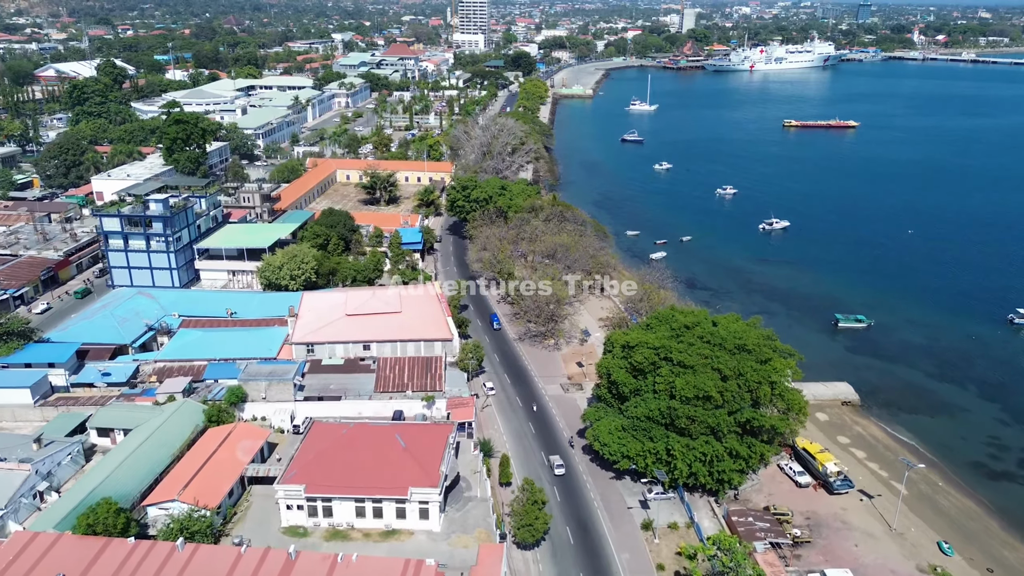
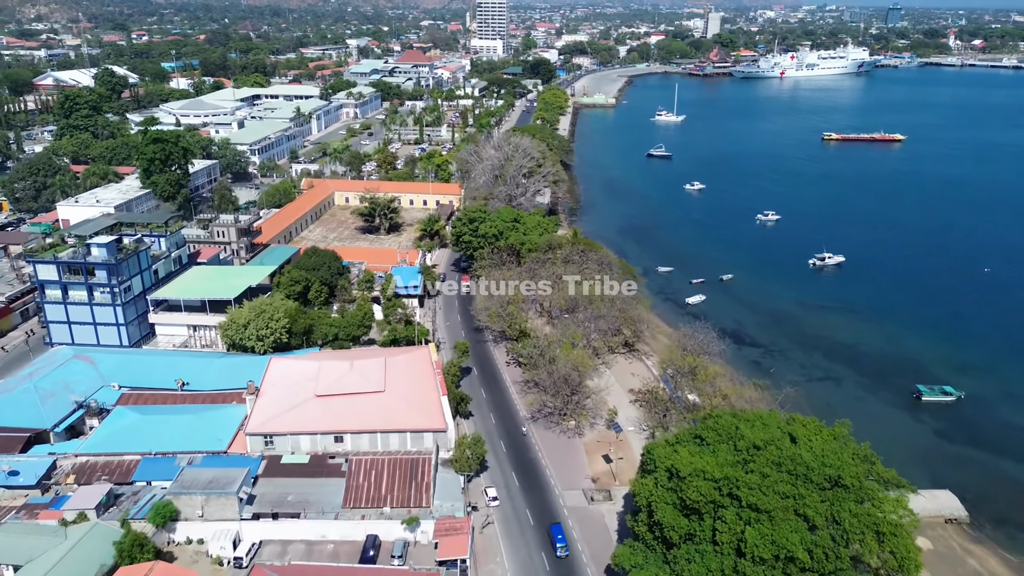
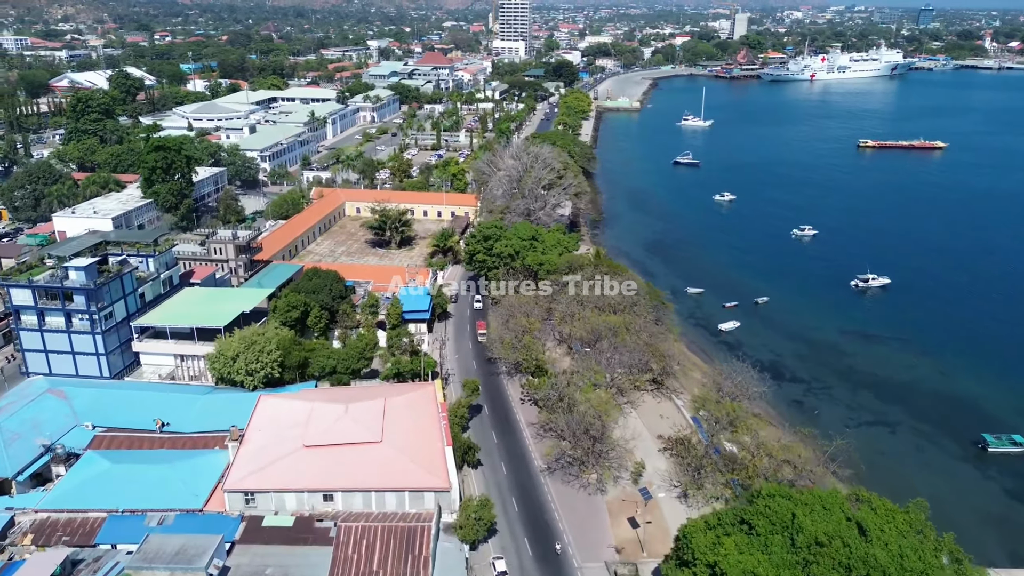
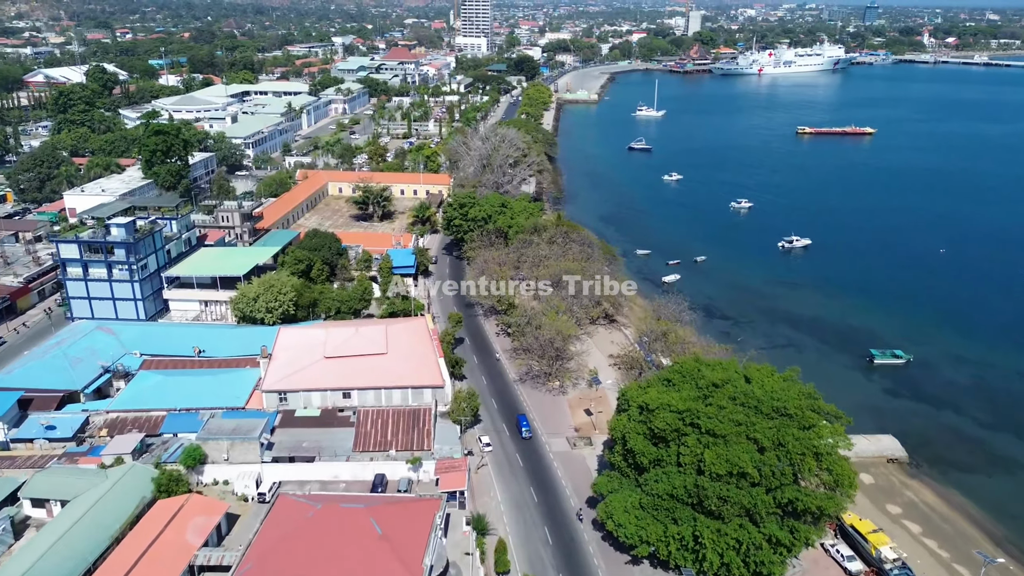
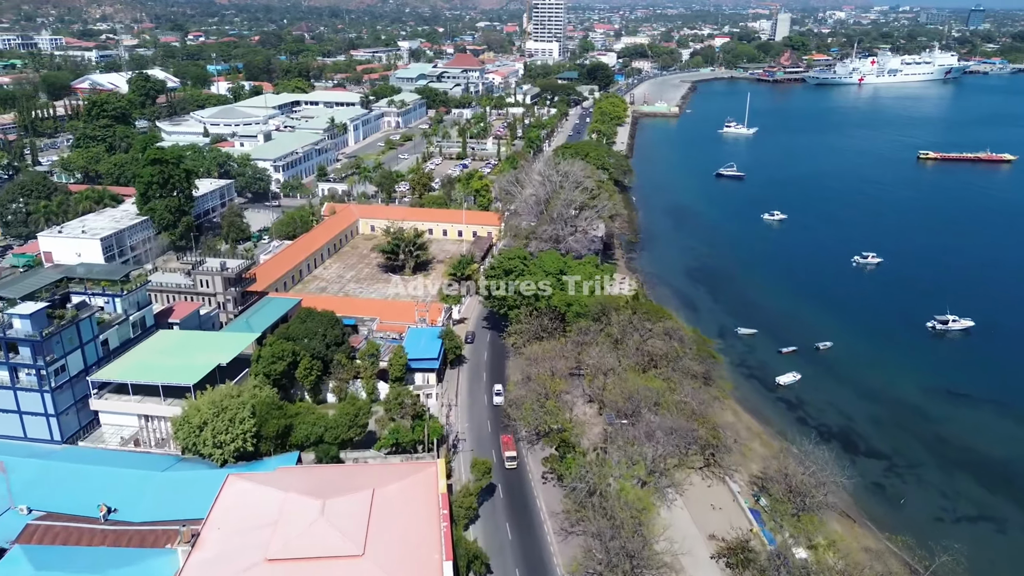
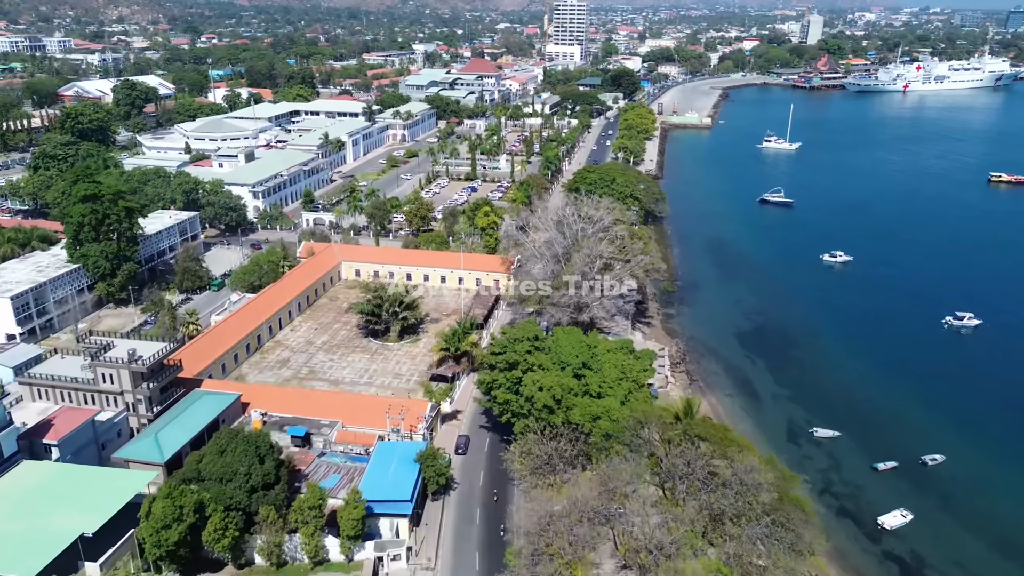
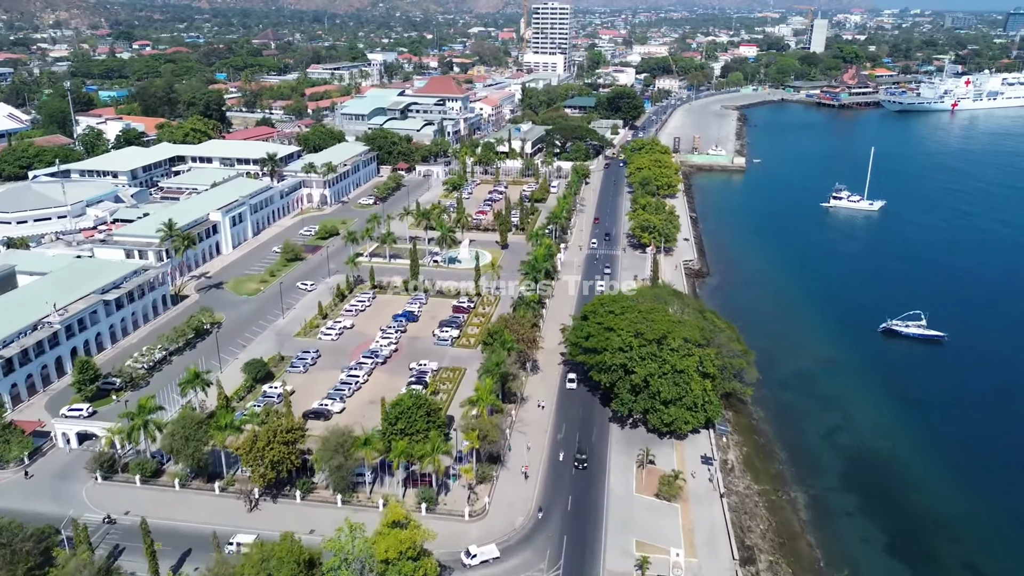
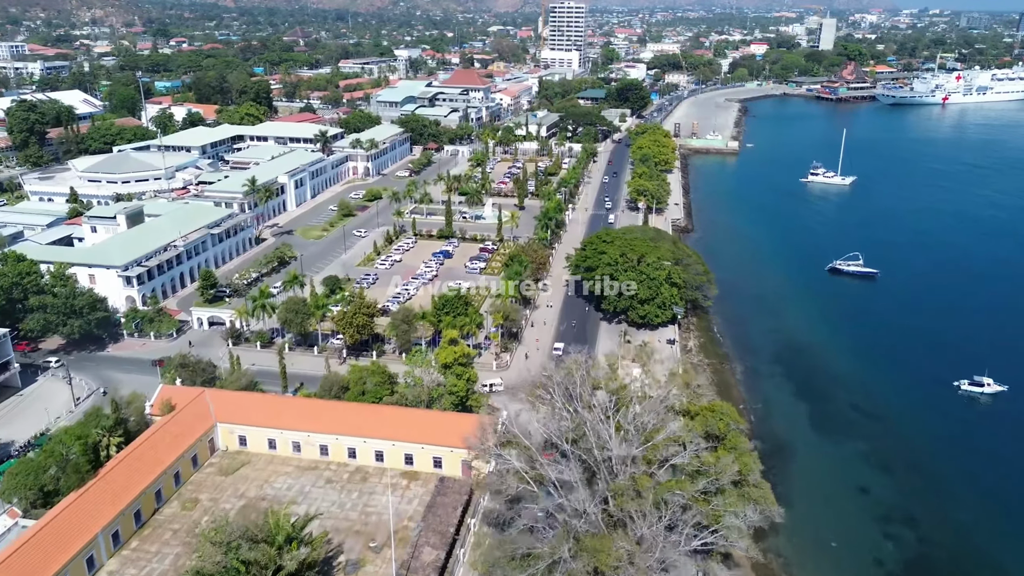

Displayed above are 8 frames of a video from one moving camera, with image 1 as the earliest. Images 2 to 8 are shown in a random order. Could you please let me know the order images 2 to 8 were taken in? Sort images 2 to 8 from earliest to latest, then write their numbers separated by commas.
4, 2, 3, 5, 6, 8, 7
